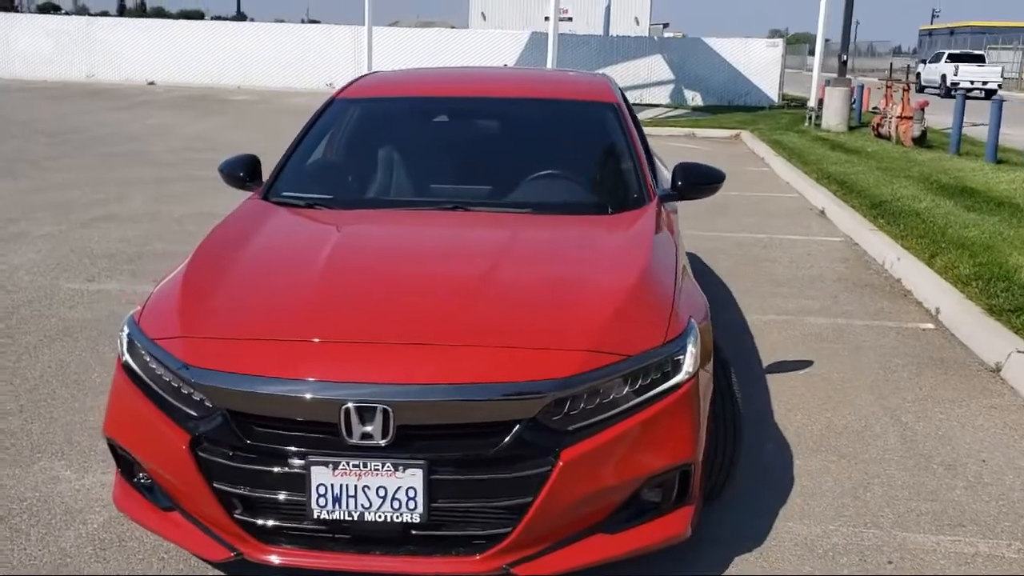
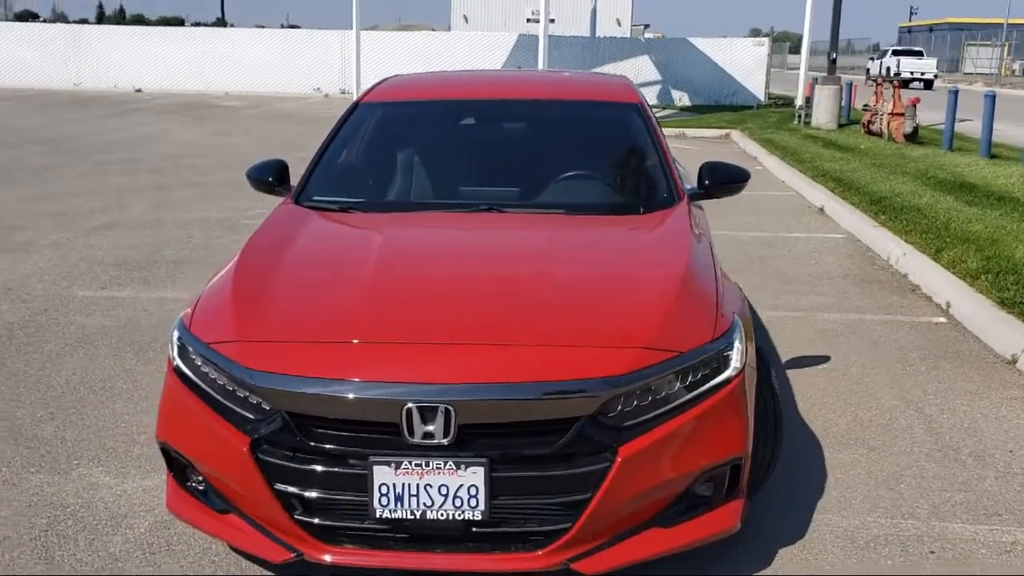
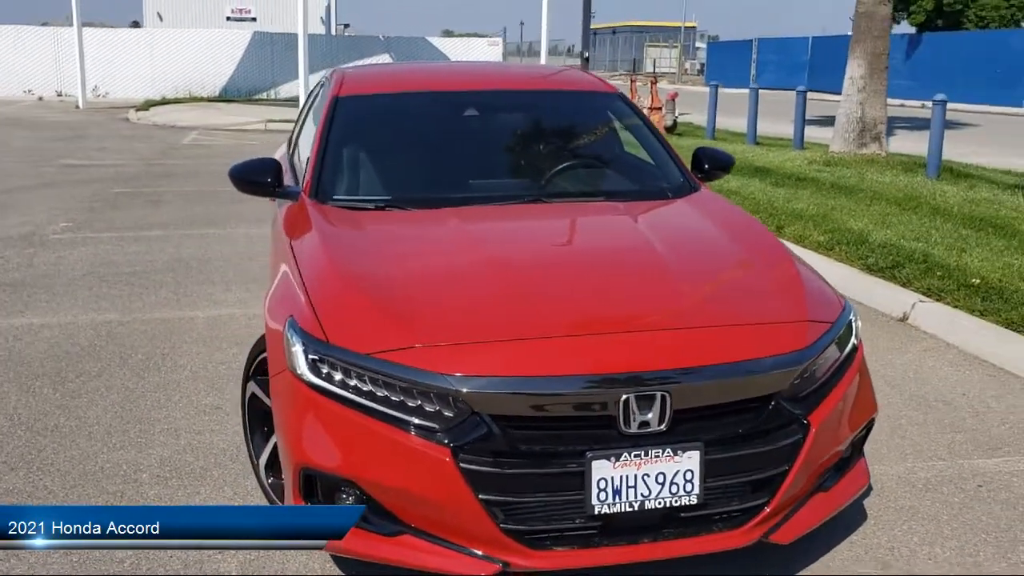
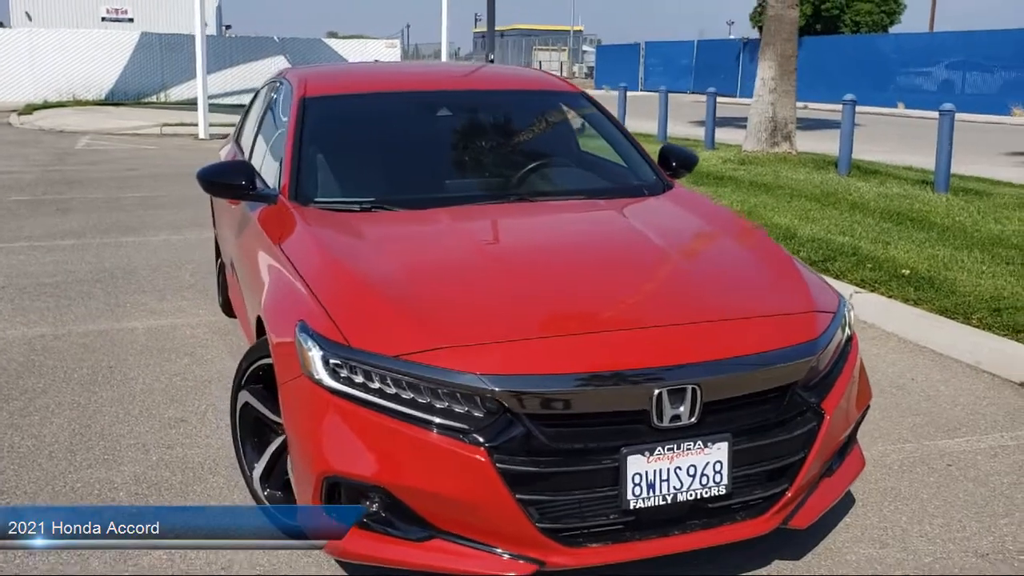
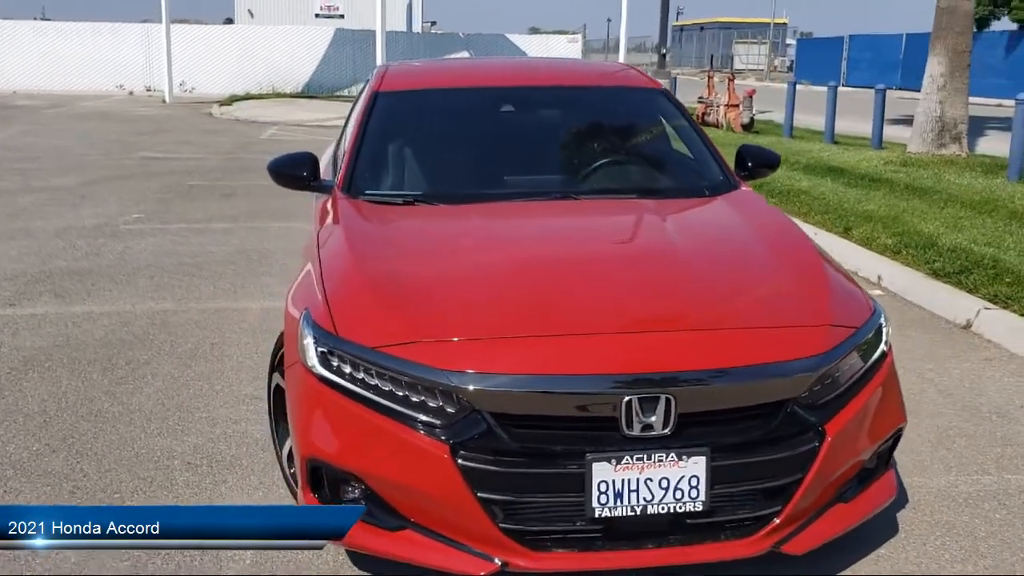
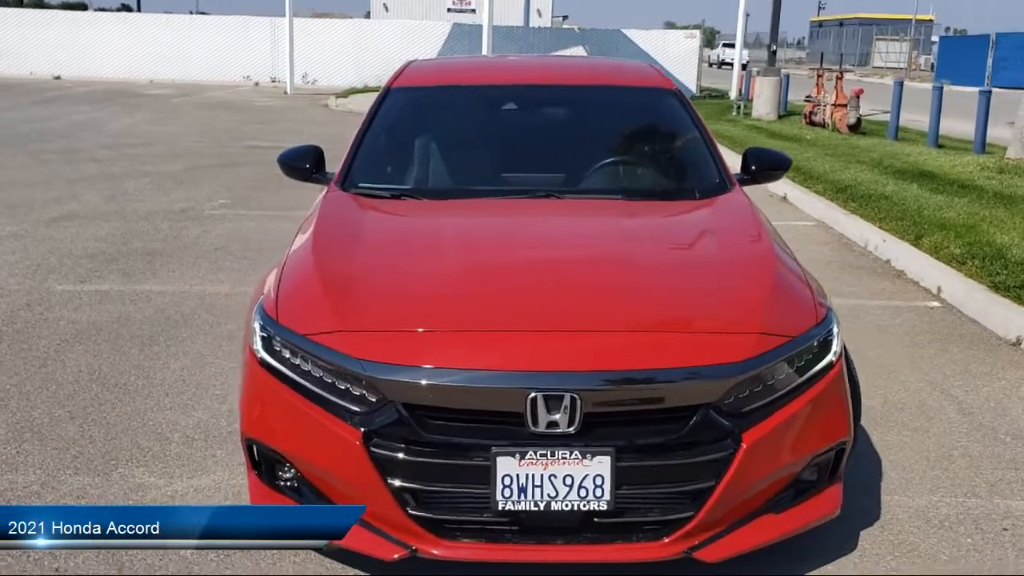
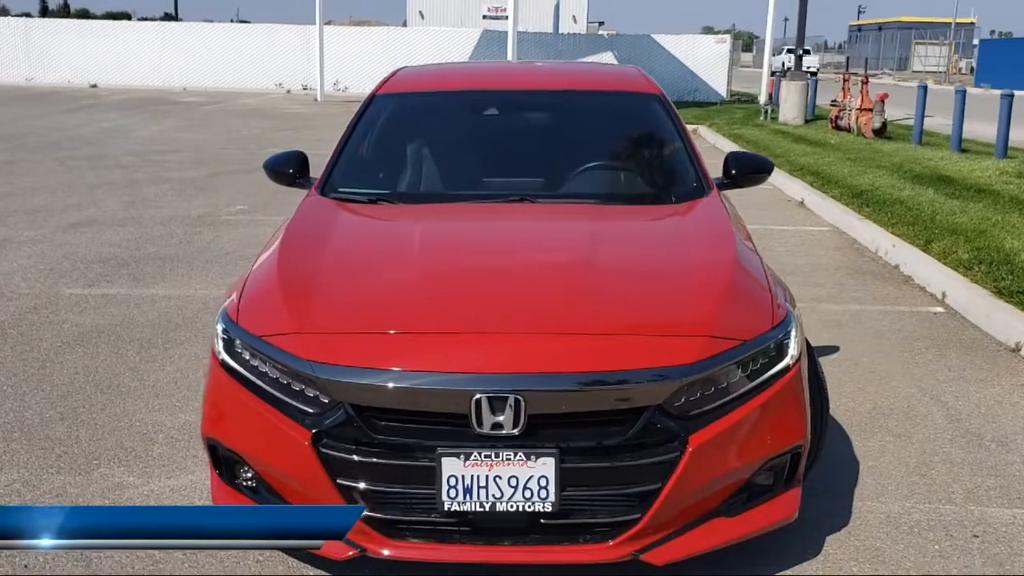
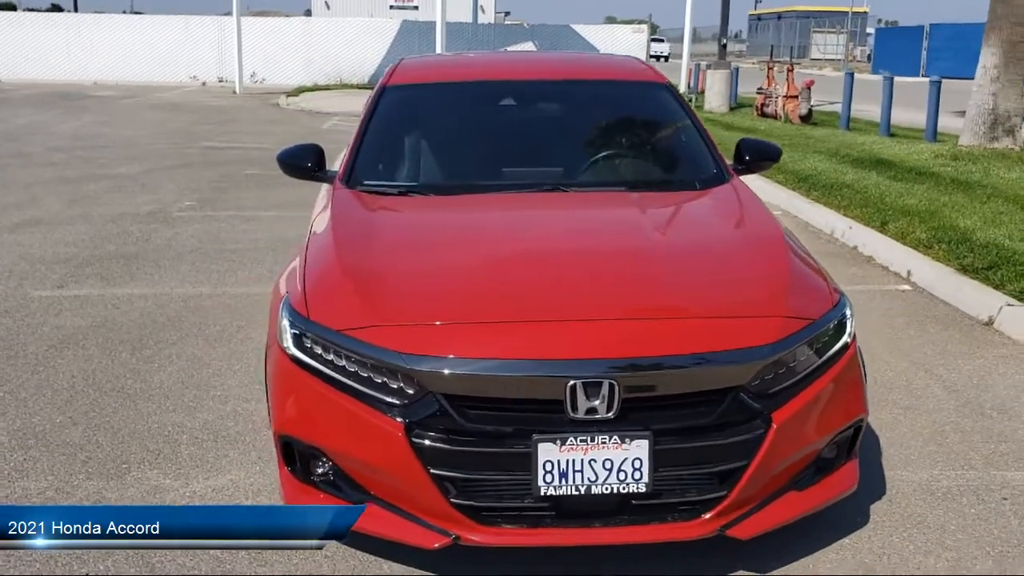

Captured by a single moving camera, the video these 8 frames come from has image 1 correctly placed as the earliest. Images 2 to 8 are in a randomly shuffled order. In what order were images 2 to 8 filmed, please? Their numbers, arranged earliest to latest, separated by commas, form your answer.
2, 7, 6, 8, 5, 3, 4
